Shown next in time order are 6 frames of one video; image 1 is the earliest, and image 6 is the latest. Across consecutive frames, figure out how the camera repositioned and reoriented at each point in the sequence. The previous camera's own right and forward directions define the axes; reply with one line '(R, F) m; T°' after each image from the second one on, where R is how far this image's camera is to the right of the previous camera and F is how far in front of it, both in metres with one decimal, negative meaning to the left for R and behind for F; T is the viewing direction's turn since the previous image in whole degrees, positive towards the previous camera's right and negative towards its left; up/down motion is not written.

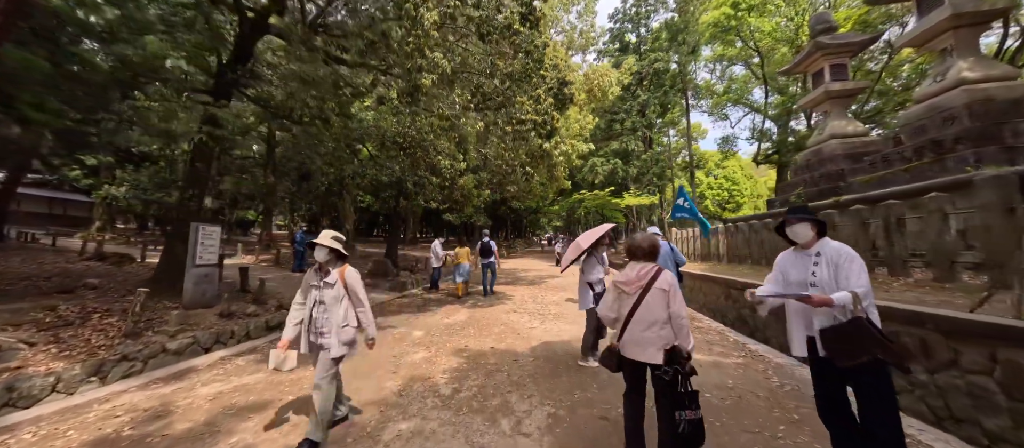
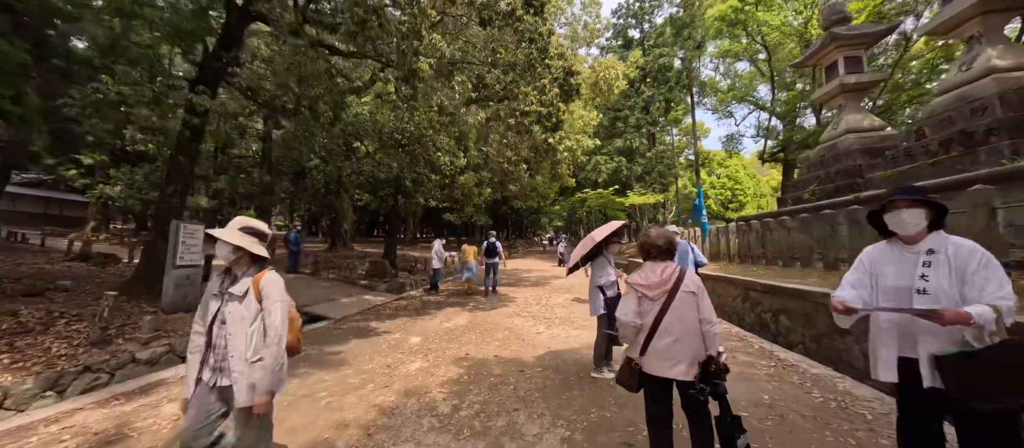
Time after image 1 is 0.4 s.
(-0.1, +0.5) m; 0°
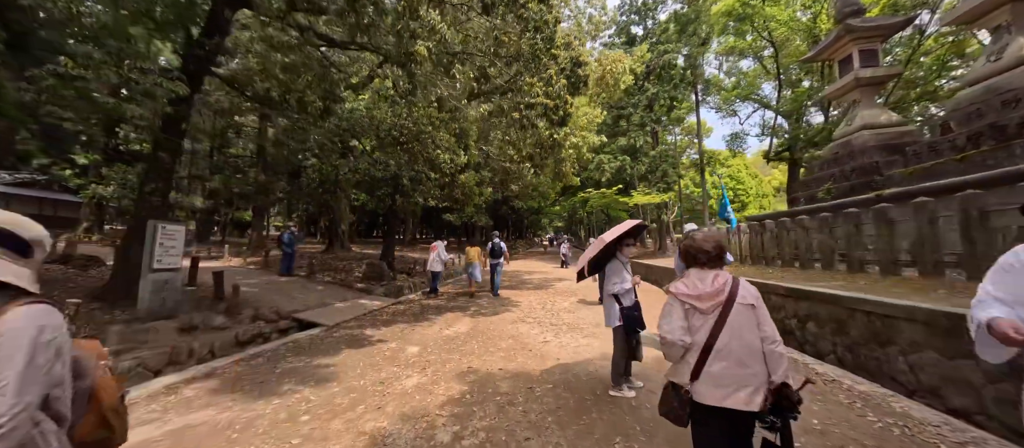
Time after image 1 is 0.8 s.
(-0.1, +0.5) m; 0°
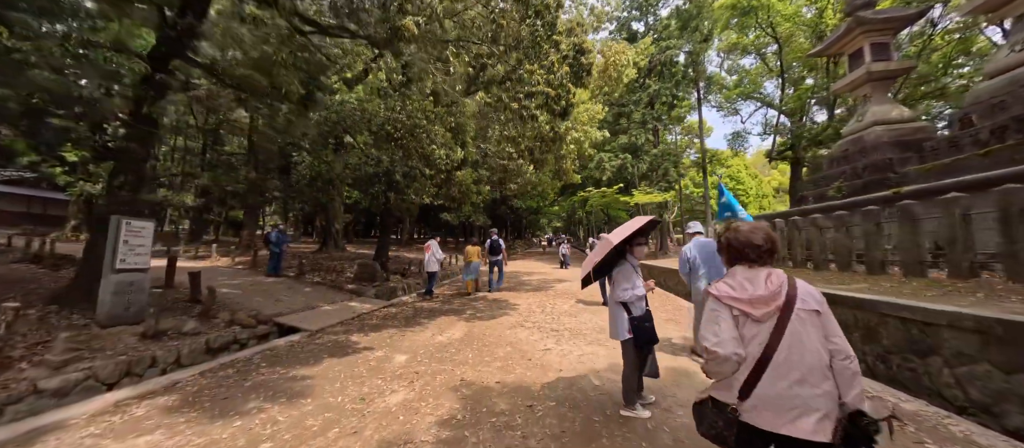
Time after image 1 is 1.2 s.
(0.0, +0.5) m; 0°
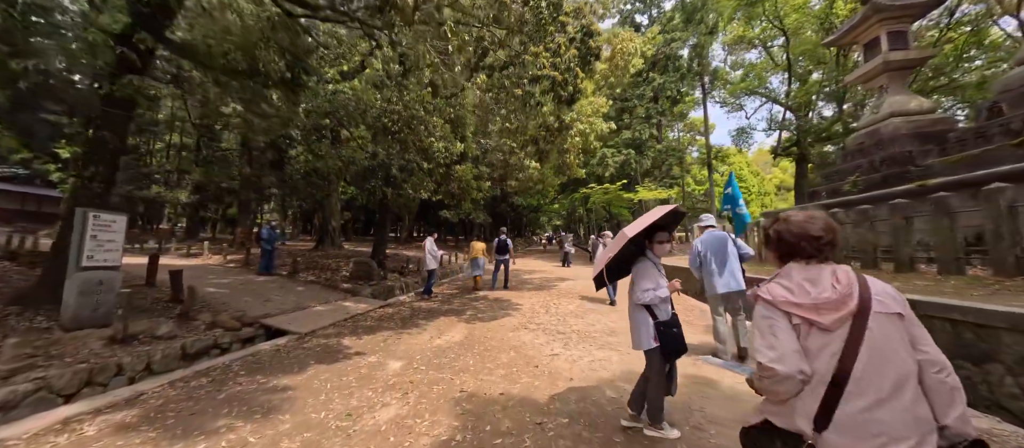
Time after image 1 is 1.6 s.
(-0.1, +0.5) m; 0°
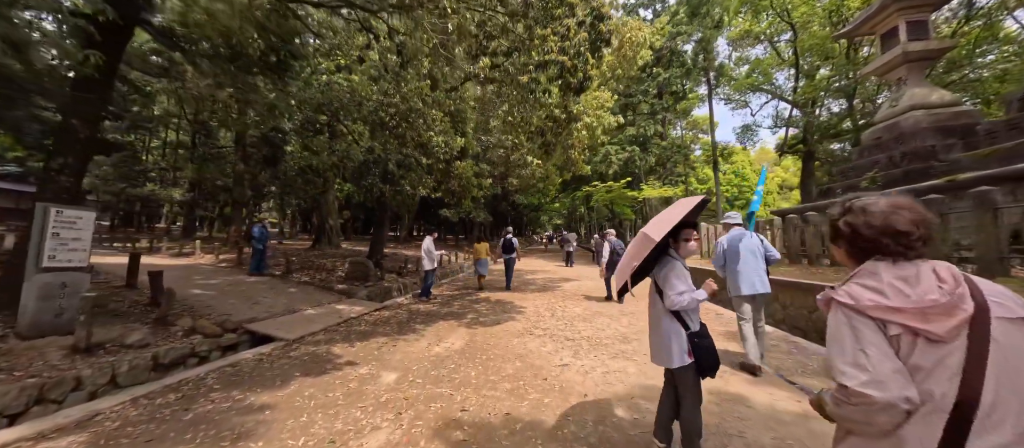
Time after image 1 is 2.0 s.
(-0.1, +0.5) m; 0°
